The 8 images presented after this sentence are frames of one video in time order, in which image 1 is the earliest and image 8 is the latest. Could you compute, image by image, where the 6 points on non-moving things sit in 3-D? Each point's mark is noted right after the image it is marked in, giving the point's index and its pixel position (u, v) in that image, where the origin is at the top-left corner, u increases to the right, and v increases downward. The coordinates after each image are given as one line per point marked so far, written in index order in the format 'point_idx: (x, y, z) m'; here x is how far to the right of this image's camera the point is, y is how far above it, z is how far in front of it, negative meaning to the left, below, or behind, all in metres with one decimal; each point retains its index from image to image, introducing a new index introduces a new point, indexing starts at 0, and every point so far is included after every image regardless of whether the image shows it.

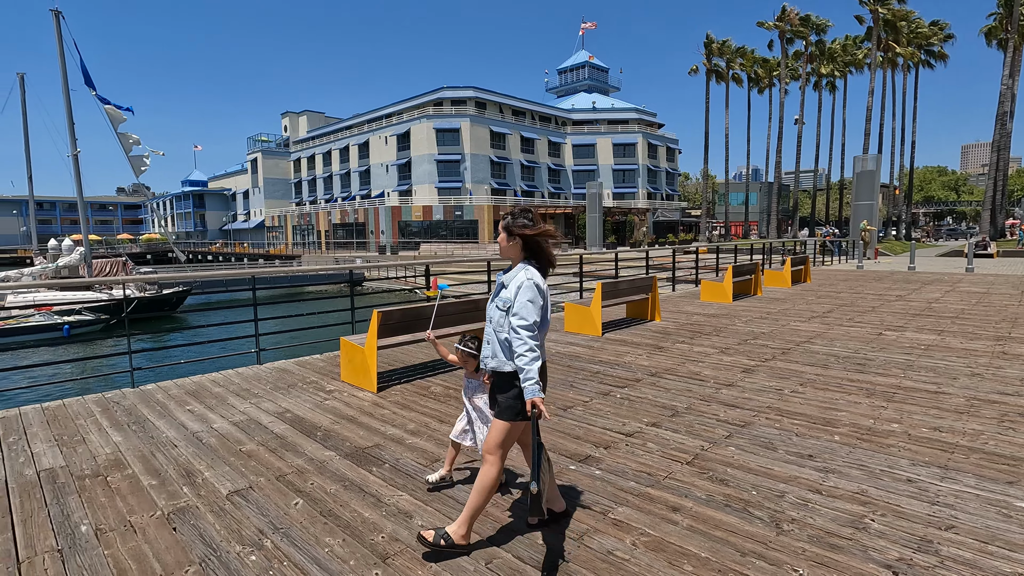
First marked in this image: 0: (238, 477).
0: (-1.7, -1.2, +3.3) m
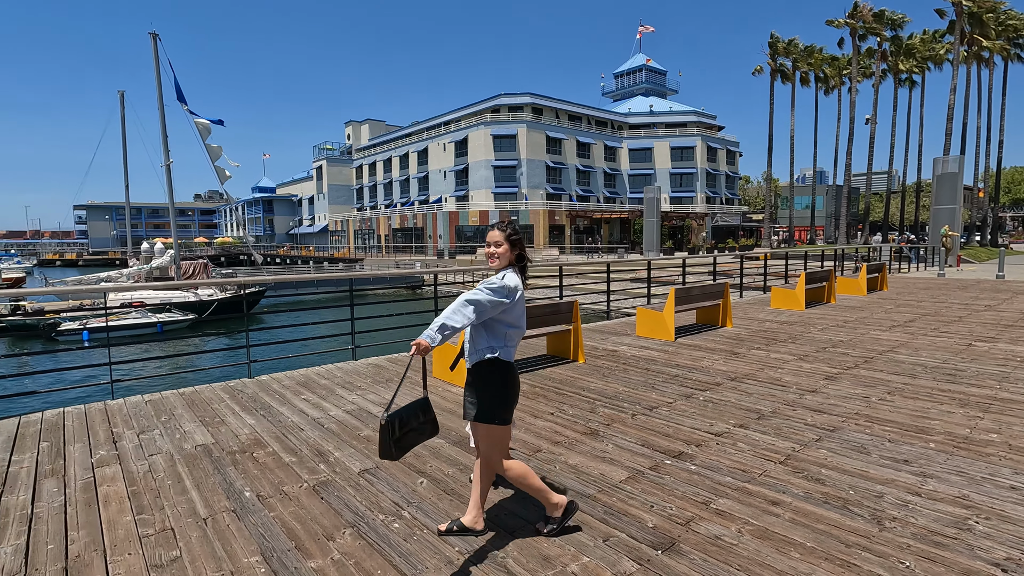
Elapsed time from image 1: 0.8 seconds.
0: (-1.0, -1.2, +3.7) m
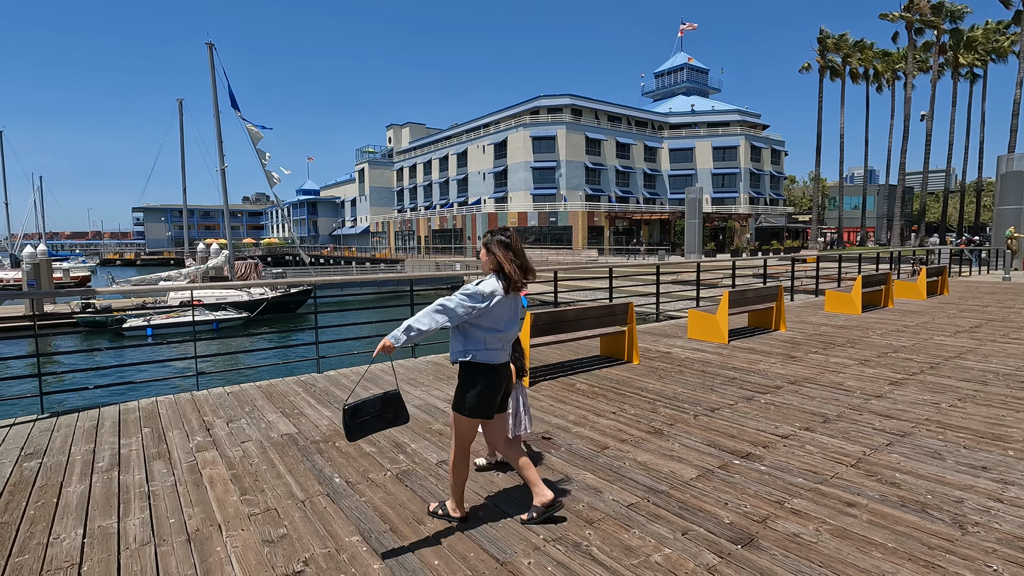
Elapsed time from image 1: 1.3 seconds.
0: (-0.5, -1.2, +3.9) m
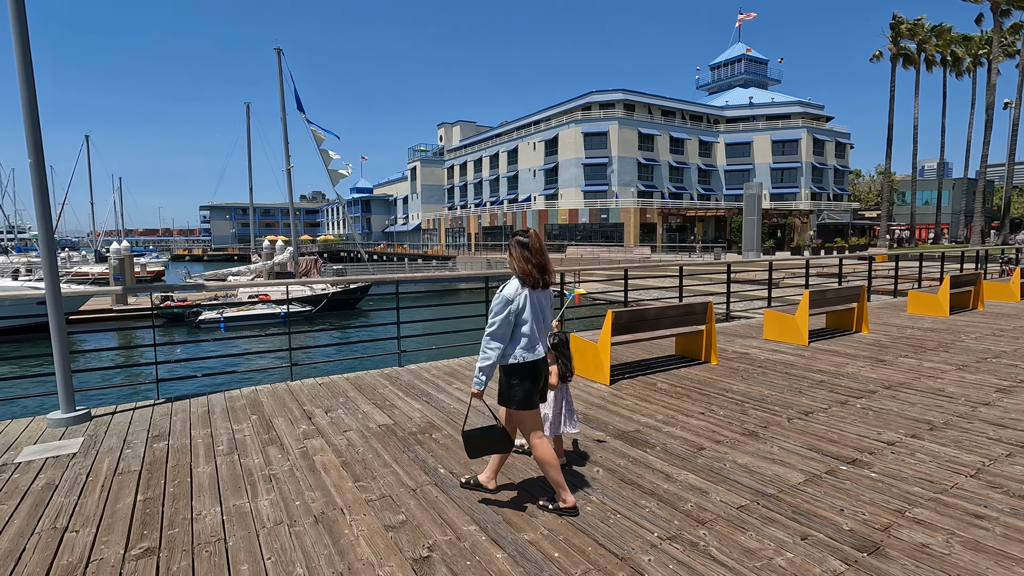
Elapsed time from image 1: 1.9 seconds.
0: (+0.2, -1.2, +4.0) m
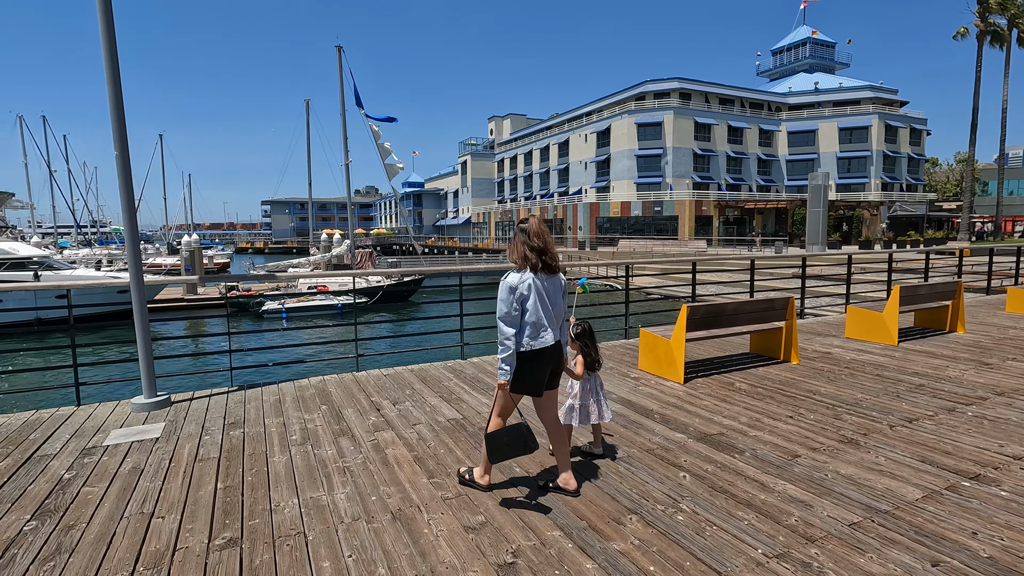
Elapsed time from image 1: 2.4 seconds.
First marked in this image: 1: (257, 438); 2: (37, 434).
0: (+0.7, -1.1, +3.8) m
1: (-1.9, -1.1, +4.0) m
2: (-3.6, -1.1, +4.1) m
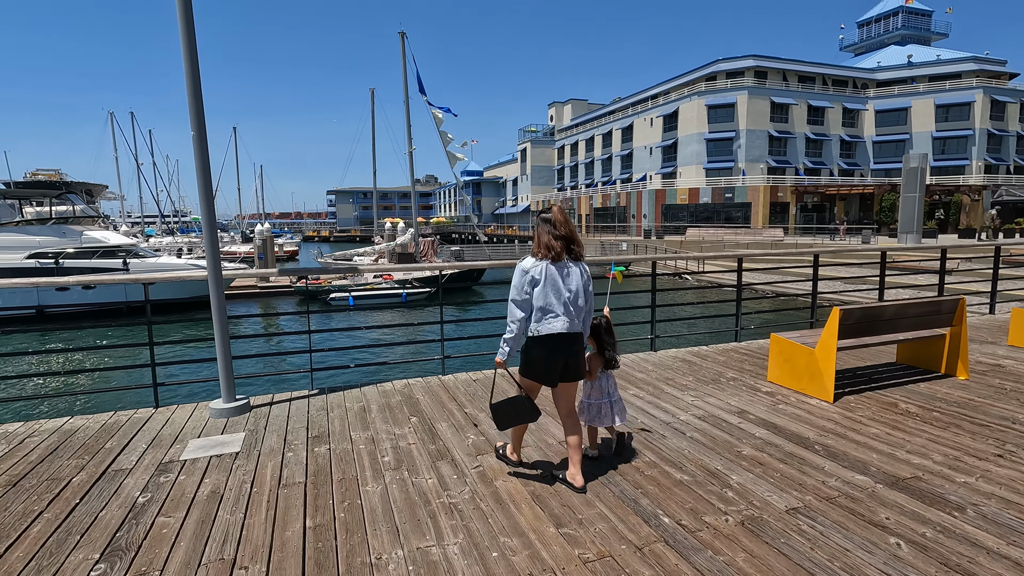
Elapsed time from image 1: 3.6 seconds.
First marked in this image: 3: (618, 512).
0: (+1.5, -1.1, +3.0) m
1: (-1.1, -1.1, +3.4) m
2: (-2.8, -1.1, +3.7) m
3: (+0.5, -1.2, +2.8) m
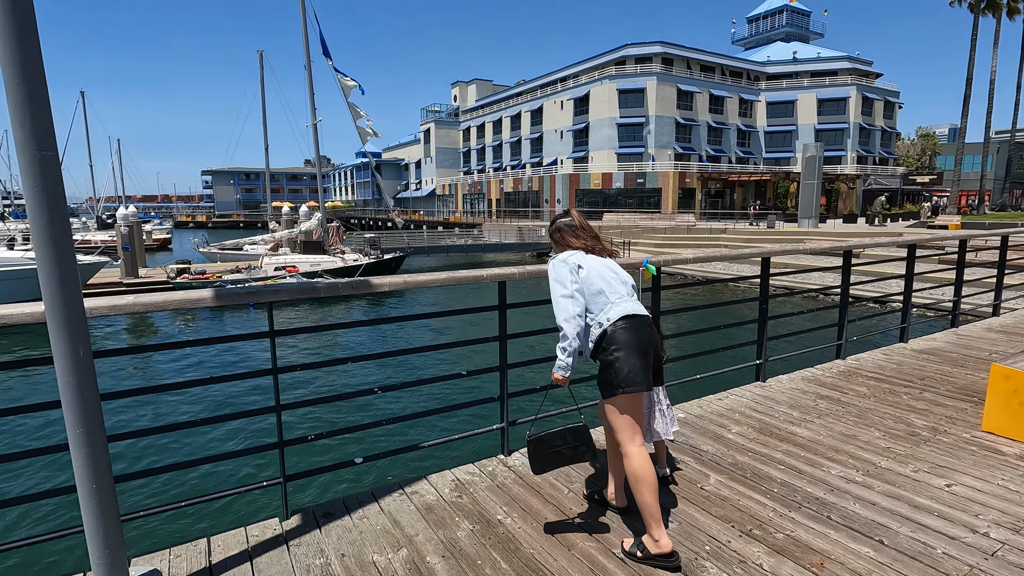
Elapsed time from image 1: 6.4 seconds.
0: (+2.5, -1.3, +1.4) m
1: (-0.1, -1.3, +1.3) m
2: (-1.8, -1.3, +1.3) m
3: (+1.6, -1.3, +1.0) m
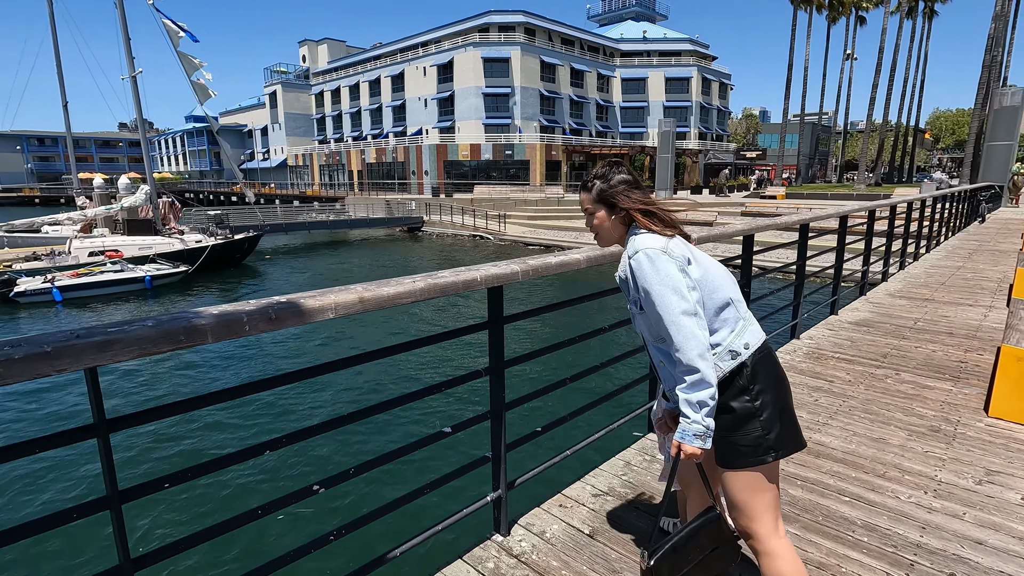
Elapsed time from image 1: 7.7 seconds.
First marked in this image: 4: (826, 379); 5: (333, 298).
0: (+2.9, -1.2, +1.1) m
1: (+0.4, -1.4, +0.4) m
2: (-1.3, -1.5, -0.1) m
3: (+2.1, -1.4, +0.5) m
4: (+2.2, -0.6, +3.8) m
5: (-0.5, 0.0, +1.5) m
